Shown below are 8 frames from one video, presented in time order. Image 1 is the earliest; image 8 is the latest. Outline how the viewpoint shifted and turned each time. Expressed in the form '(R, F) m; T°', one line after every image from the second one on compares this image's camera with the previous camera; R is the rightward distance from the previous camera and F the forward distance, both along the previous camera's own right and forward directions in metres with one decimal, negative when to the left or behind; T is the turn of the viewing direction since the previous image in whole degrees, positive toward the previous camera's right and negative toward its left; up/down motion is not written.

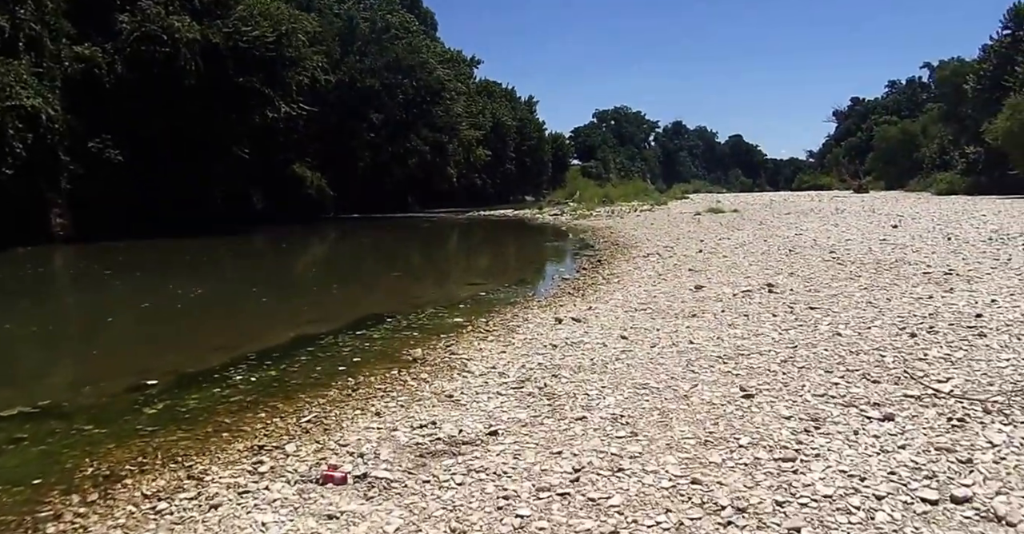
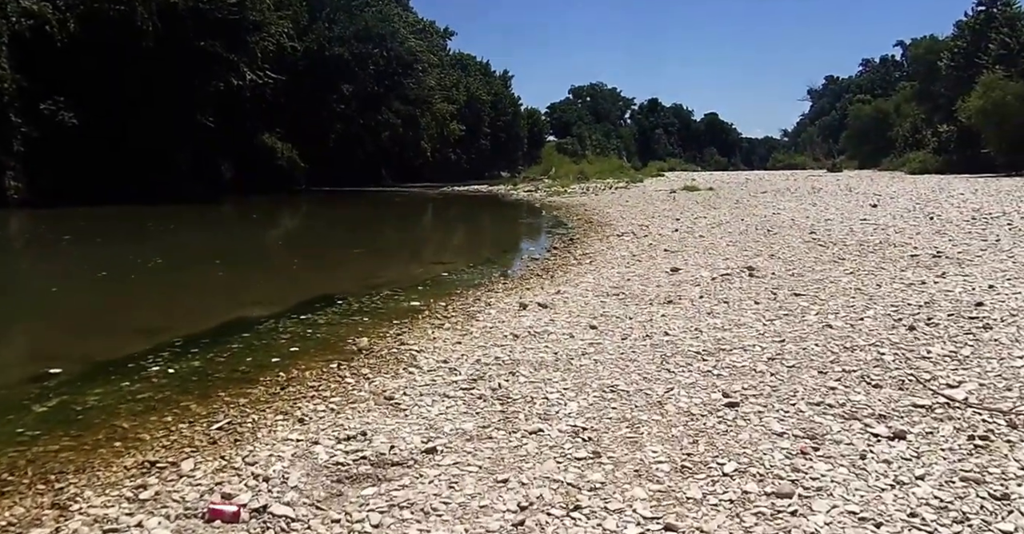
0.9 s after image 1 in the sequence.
(+0.3, +1.1) m; +2°
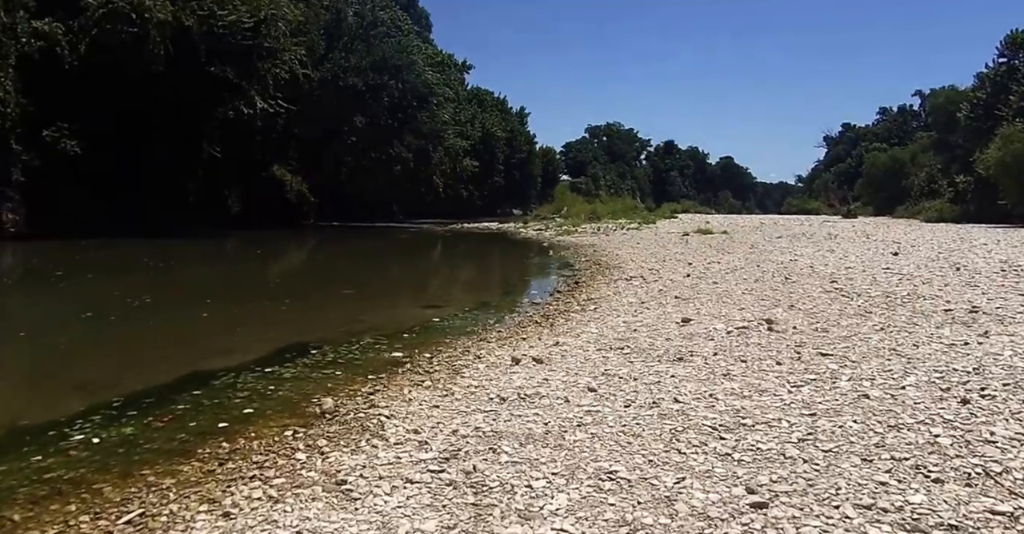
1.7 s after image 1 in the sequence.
(+0.2, +1.1) m; -1°
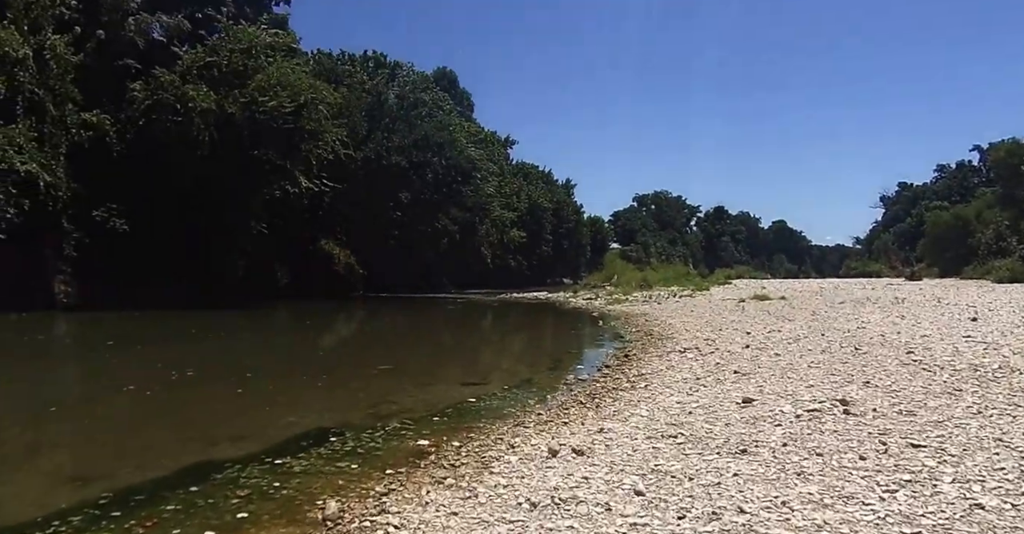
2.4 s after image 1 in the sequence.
(+0.2, +1.0) m; -4°
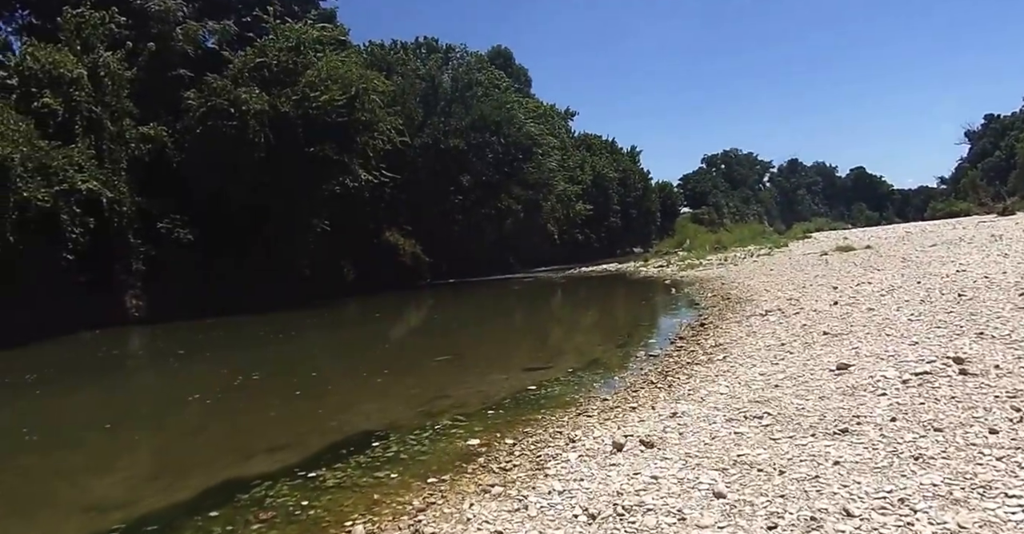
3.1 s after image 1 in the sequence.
(+0.3, +1.2) m; -6°
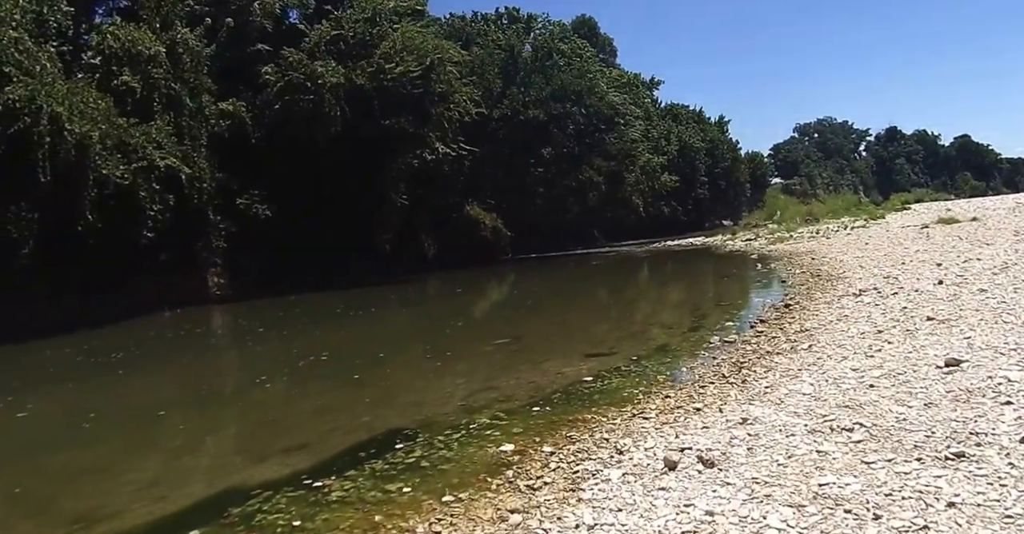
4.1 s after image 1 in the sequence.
(+0.4, +1.3) m; -6°
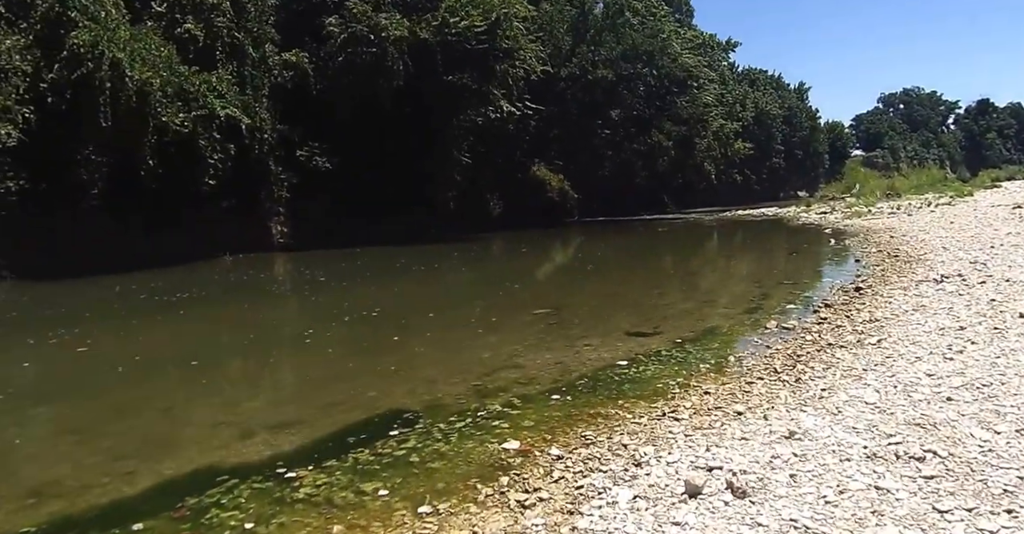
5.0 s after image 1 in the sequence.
(+0.5, +1.1) m; -5°
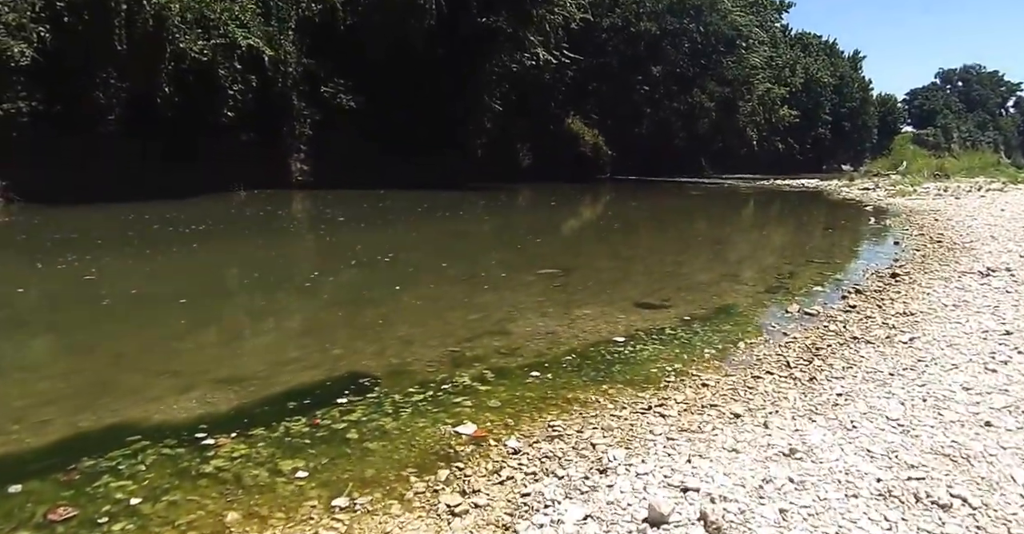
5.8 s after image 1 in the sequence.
(+0.5, +1.0) m; -2°
